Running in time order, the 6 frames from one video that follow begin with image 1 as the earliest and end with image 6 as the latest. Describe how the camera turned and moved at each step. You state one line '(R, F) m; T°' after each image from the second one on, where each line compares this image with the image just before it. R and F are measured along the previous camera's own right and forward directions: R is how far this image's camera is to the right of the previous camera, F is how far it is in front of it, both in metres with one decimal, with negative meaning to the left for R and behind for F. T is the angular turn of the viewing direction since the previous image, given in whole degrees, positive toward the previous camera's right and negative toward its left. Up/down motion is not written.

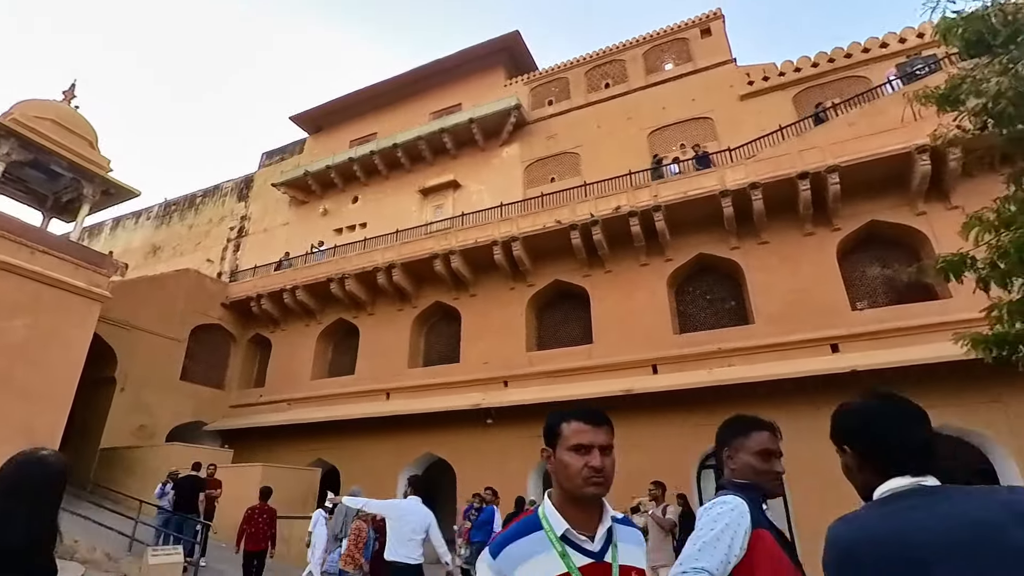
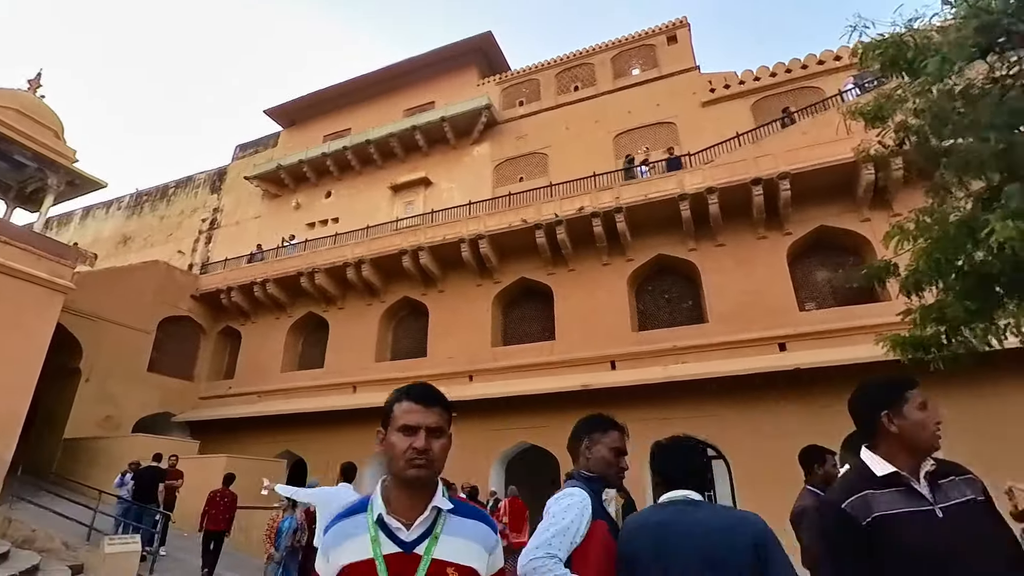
(+0.6, -0.2) m; +1°
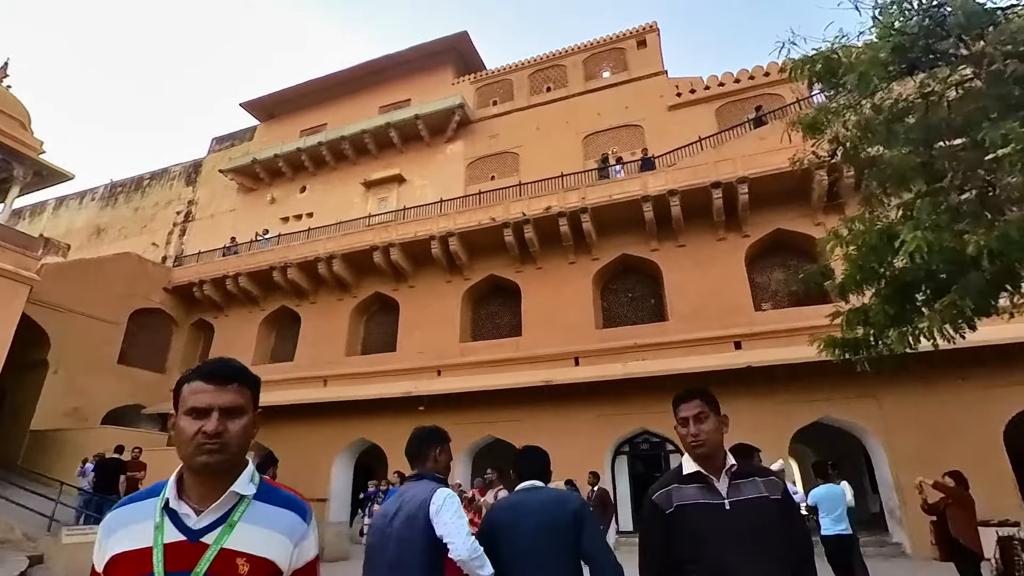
(+0.6, -0.2) m; +1°
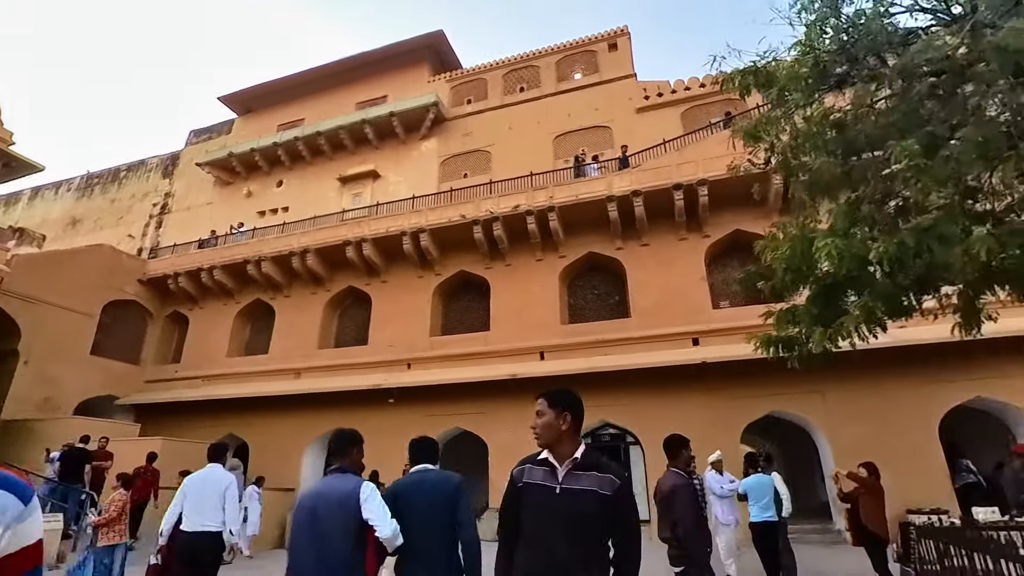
(+0.6, -0.2) m; +1°
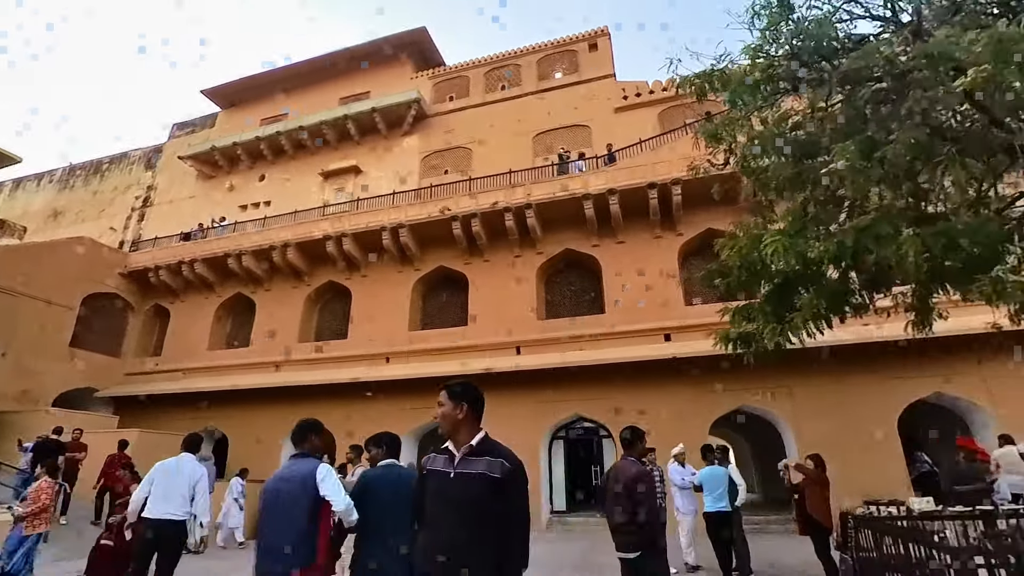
(+0.4, -0.1) m; +1°
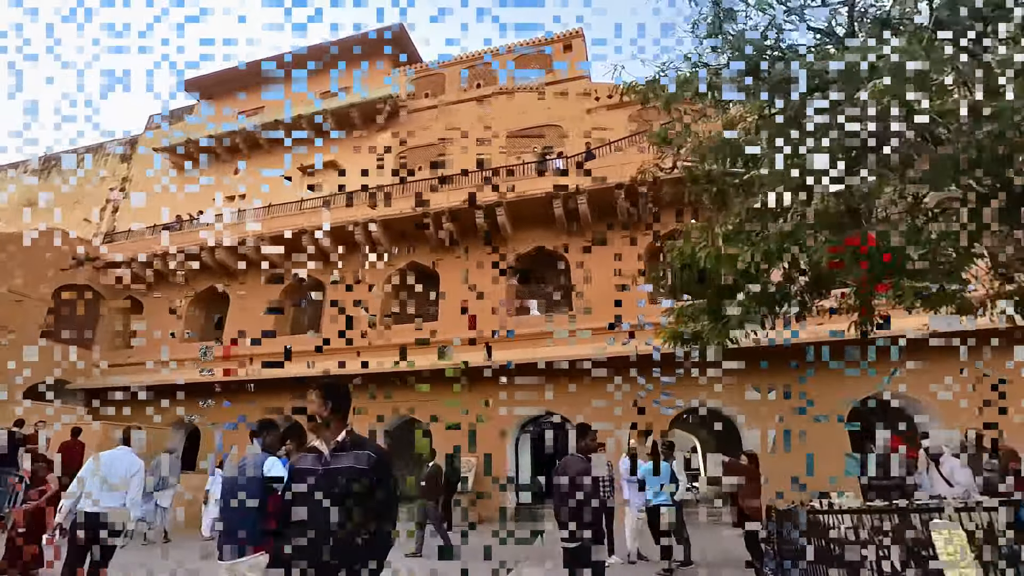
(+0.6, -0.1) m; +1°
